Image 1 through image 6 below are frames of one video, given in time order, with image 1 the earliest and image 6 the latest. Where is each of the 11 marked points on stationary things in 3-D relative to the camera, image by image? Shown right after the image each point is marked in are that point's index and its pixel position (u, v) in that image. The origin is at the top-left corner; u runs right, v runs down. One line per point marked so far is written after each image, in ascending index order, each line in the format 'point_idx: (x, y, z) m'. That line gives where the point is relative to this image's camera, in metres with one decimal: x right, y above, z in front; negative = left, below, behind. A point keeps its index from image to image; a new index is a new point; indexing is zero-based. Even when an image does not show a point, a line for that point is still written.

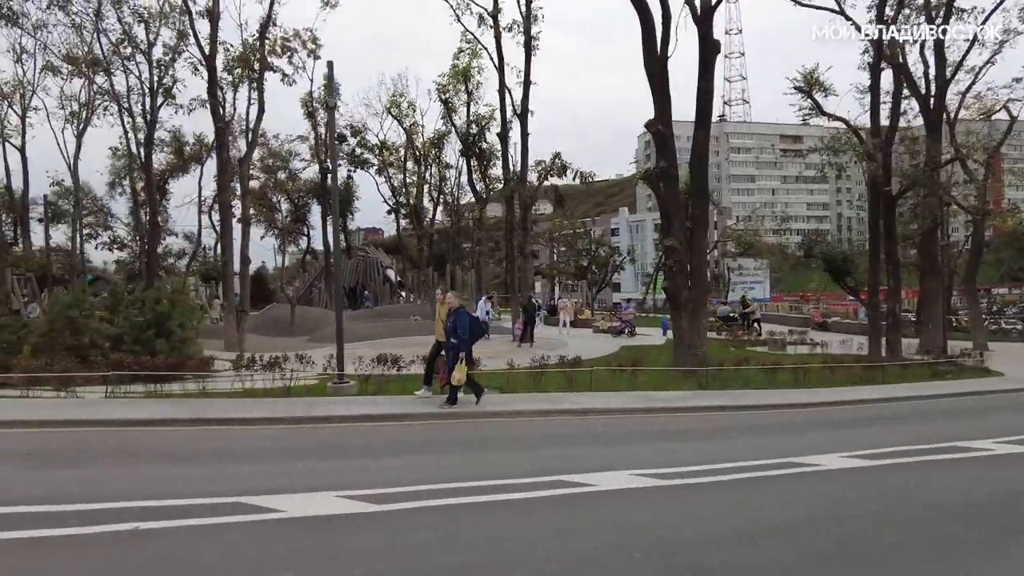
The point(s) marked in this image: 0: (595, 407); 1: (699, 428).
0: (+1.6, -2.4, +13.5) m
1: (+3.3, -2.6, +12.2) m
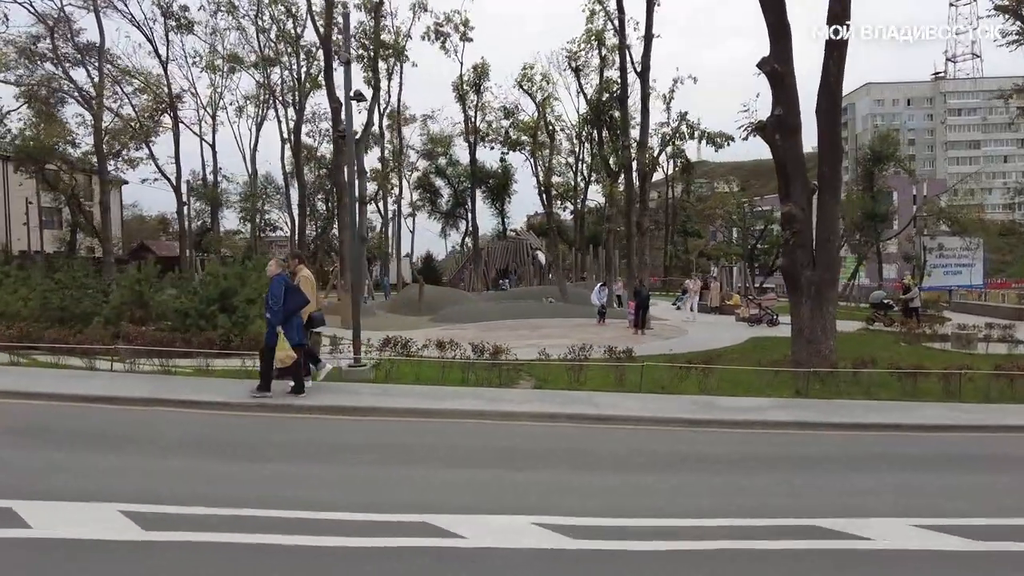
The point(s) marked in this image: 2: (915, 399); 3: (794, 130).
0: (+1.8, -2.0, +10.7) m
1: (+3.1, -2.2, +9.0) m
2: (+7.7, -2.1, +12.7) m
3: (+6.9, +3.8, +16.0) m
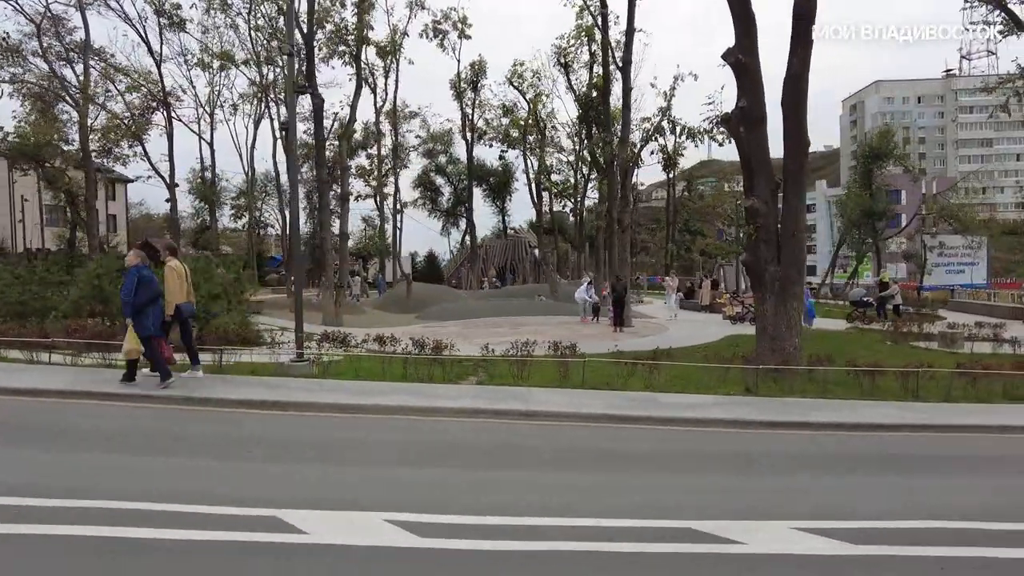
0: (+0.7, -1.9, +10.4) m
1: (+1.9, -2.1, +8.7) m
2: (+6.7, -2.0, +12.3) m
3: (+5.9, +3.9, +15.6) m
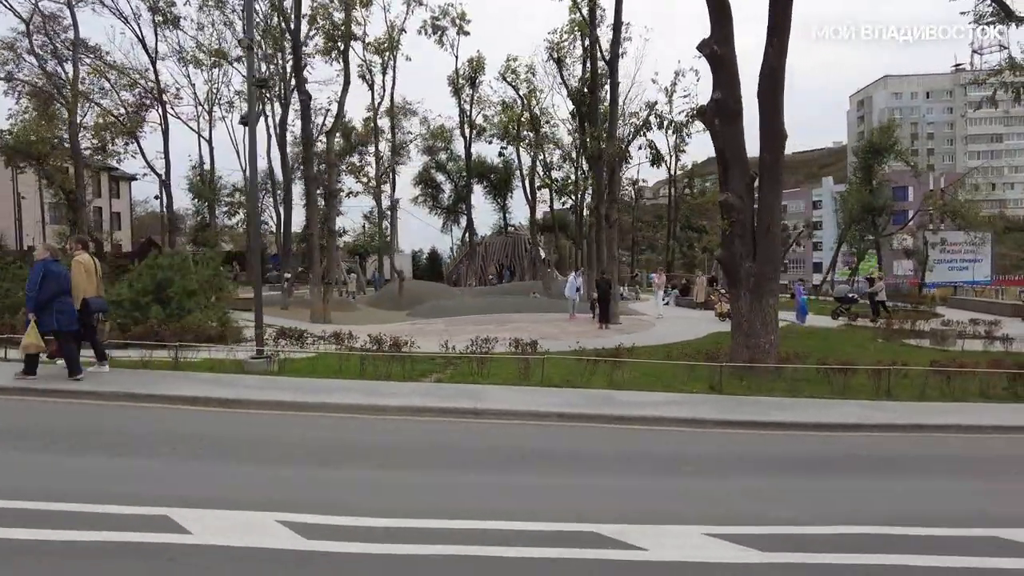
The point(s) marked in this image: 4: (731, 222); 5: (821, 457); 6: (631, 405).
0: (-0.1, -1.8, +10.2) m
1: (+1.1, -2.1, +8.5) m
2: (+5.9, -1.9, +12.0) m
3: (+5.2, +4.0, +15.3) m
4: (+5.1, +1.5, +15.3) m
5: (+4.0, -2.2, +8.5) m
6: (+1.9, -1.8, +10.4) m
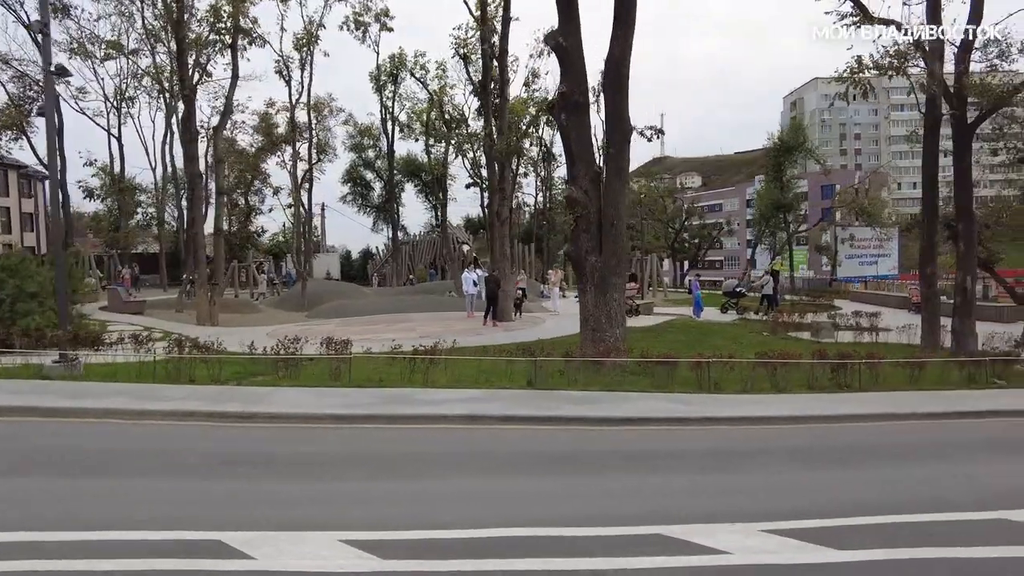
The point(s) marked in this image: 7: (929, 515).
0: (-3.3, -1.7, +9.7) m
1: (-1.9, -2.0, +8.1) m
2: (+2.6, -1.8, +11.9) m
3: (+1.6, +4.1, +15.1) m
4: (+1.5, +1.6, +15.1) m
5: (+0.9, -2.1, +8.3) m
6: (-1.3, -1.8, +10.1) m
7: (+3.8, -2.1, +6.1) m
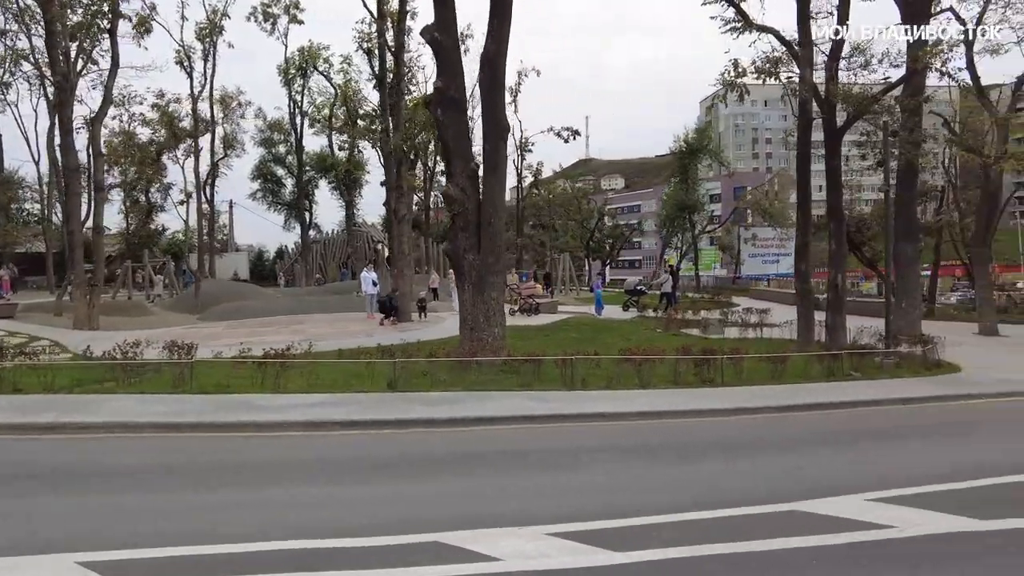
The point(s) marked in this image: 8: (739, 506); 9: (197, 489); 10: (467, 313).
0: (-5.4, -1.7, +9.0) m
1: (-3.9, -2.0, +7.5) m
2: (+0.2, -1.8, +11.8) m
3: (-1.2, +4.1, +14.9) m
4: (-1.3, +1.7, +14.9) m
5: (-1.1, -2.0, +8.0) m
6: (-3.5, -1.8, +9.6) m
7: (+2.0, -2.0, +6.1) m
8: (+2.1, -2.1, +6.2) m
9: (-3.1, -2.0, +6.6) m
10: (-1.0, -0.6, +14.7) m
